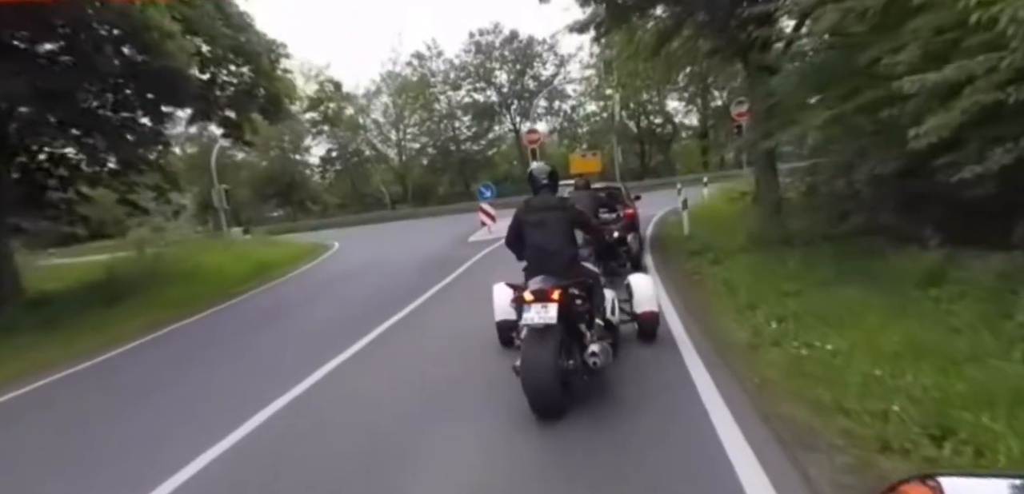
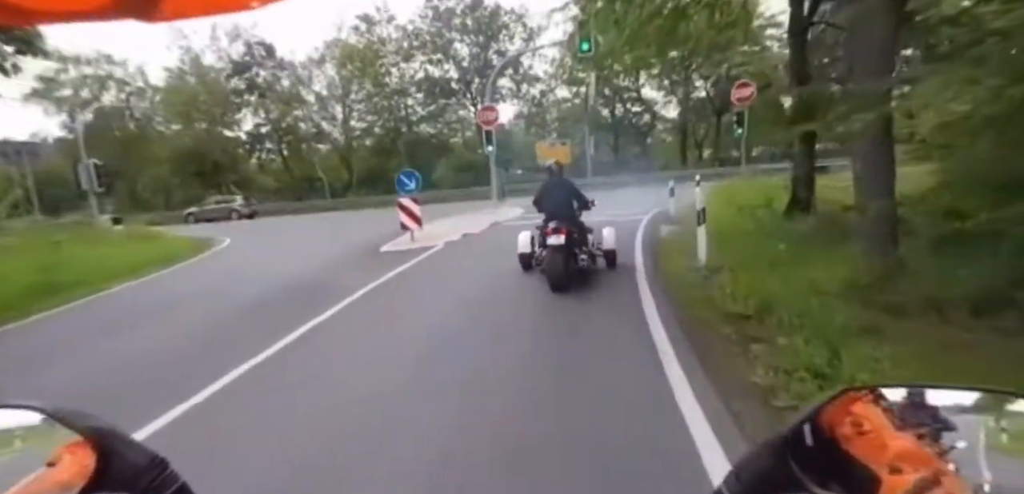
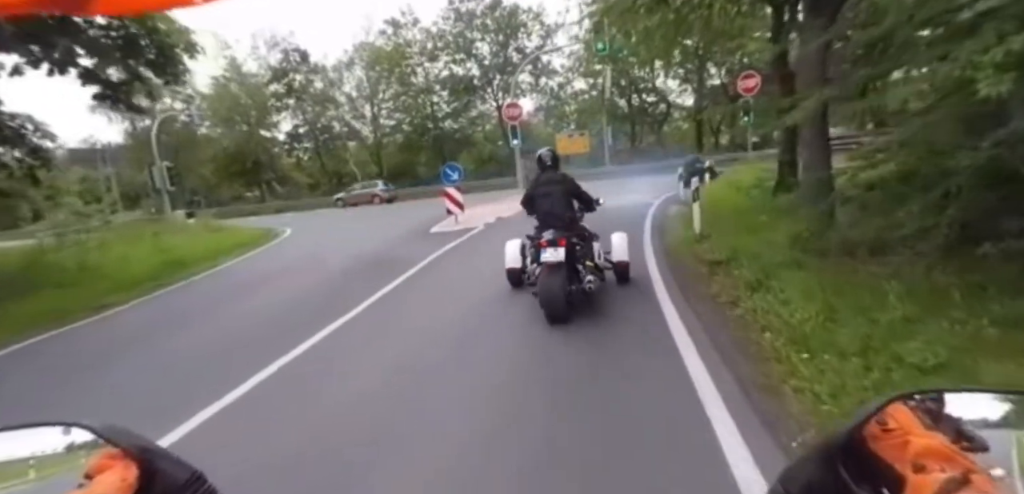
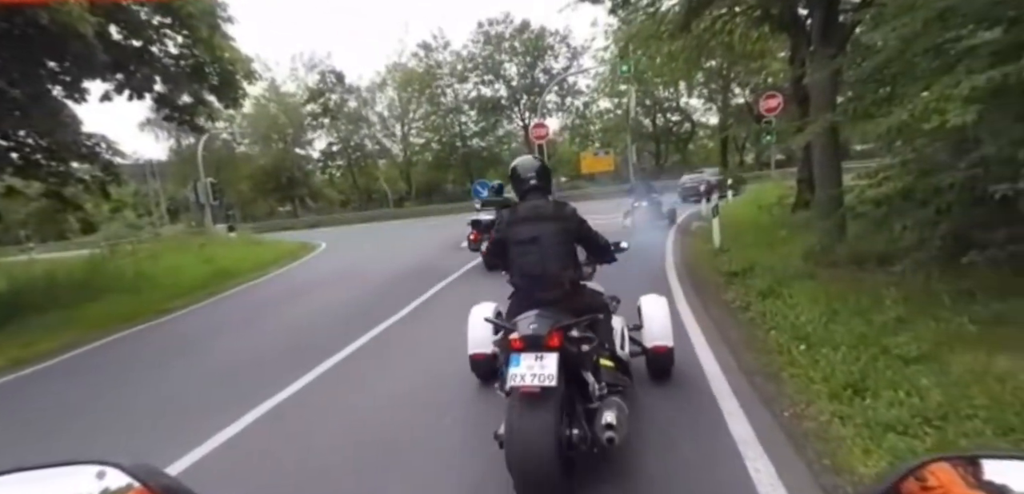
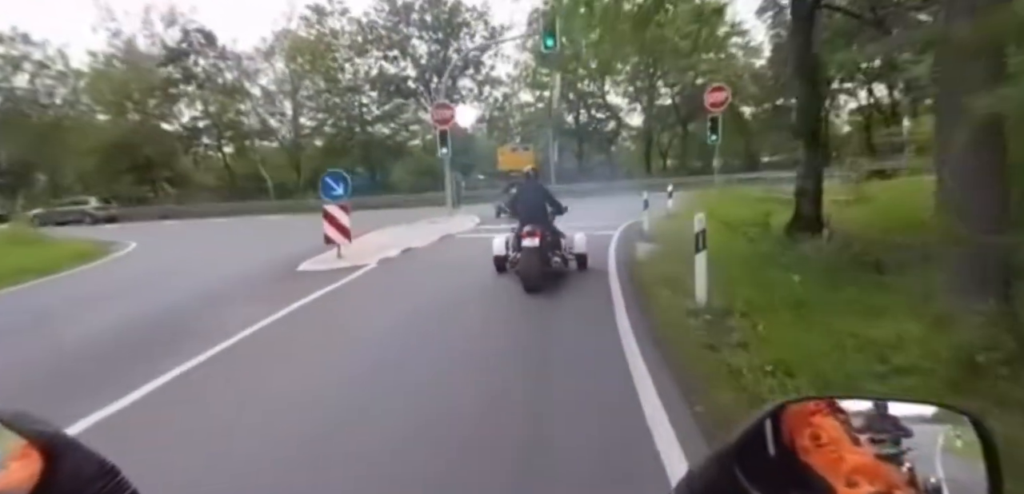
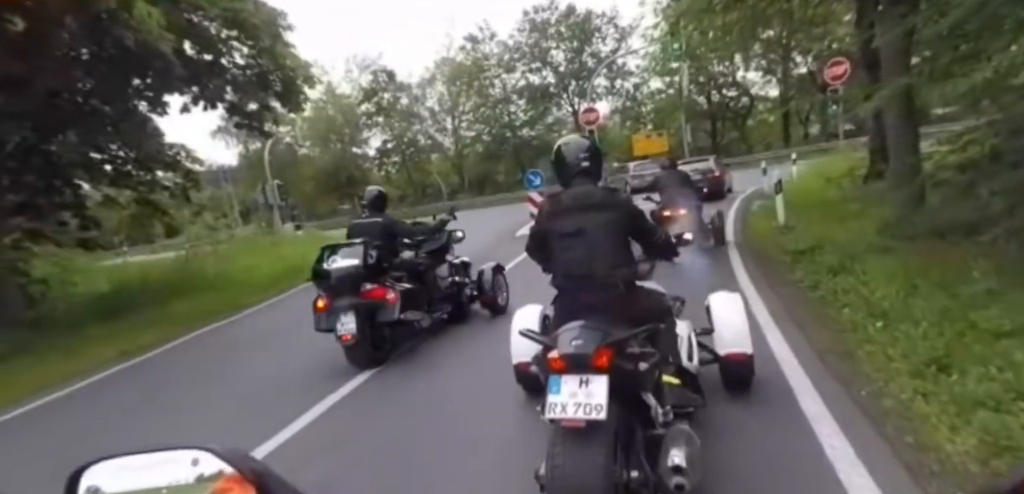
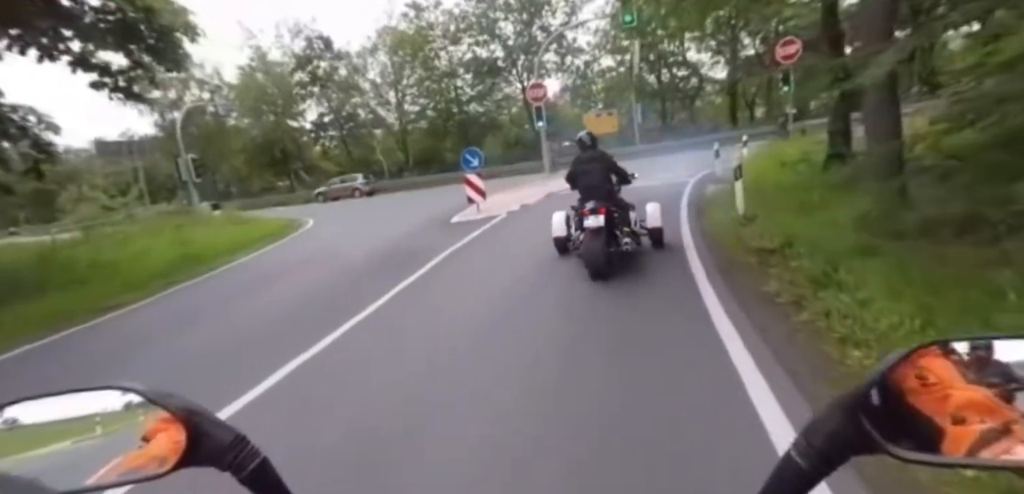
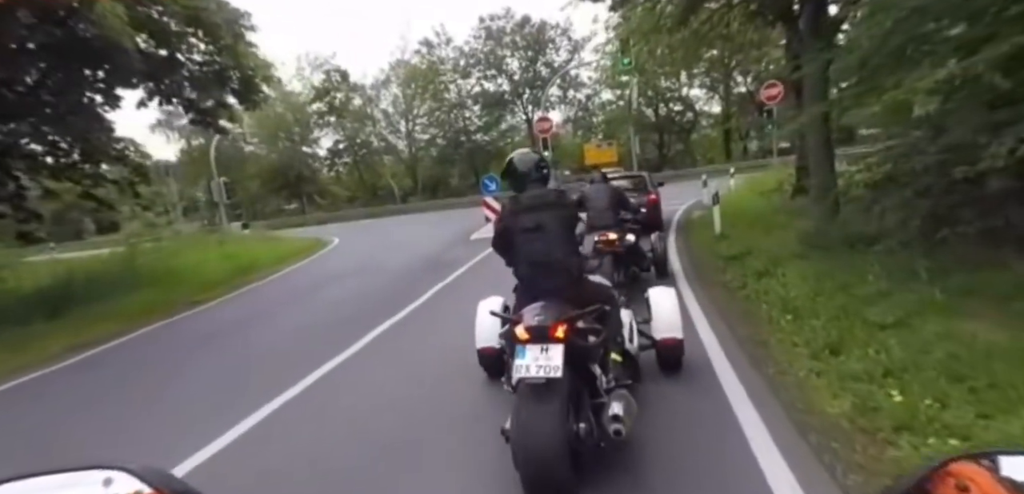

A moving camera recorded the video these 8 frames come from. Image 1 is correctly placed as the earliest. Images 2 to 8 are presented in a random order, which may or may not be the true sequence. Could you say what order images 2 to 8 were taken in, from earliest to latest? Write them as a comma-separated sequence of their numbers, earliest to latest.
8, 6, 4, 3, 7, 2, 5
